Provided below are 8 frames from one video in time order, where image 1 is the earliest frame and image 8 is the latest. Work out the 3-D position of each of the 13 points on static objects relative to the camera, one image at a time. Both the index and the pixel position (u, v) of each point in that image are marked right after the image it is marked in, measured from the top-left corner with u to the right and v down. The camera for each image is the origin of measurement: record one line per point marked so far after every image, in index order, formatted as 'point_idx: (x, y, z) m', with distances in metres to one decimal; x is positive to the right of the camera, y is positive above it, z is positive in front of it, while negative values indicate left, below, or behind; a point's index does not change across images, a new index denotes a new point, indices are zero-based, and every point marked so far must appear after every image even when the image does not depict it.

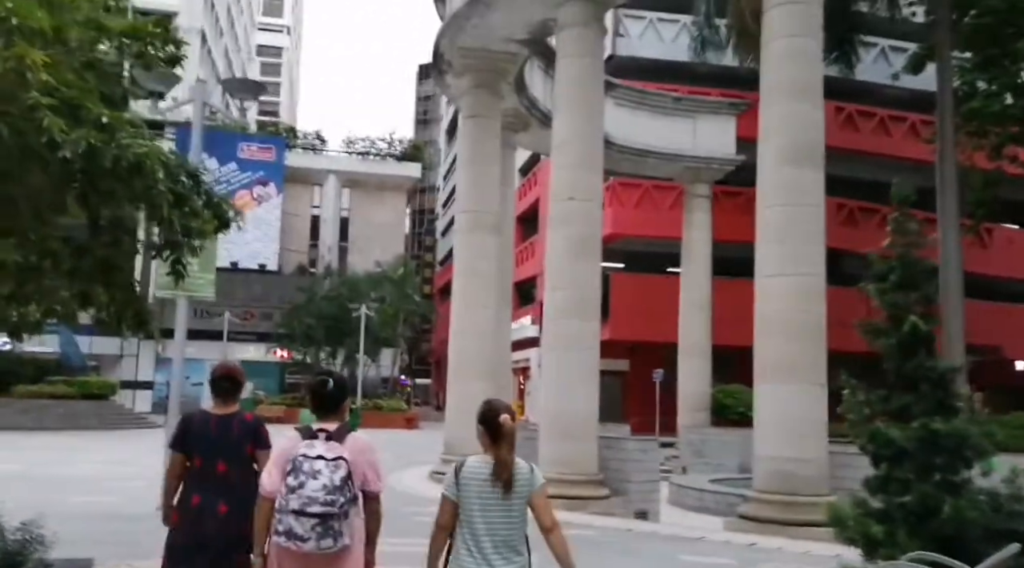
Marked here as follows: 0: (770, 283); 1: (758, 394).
0: (+3.3, 0.0, +12.3) m
1: (+3.1, -1.4, +12.2) m
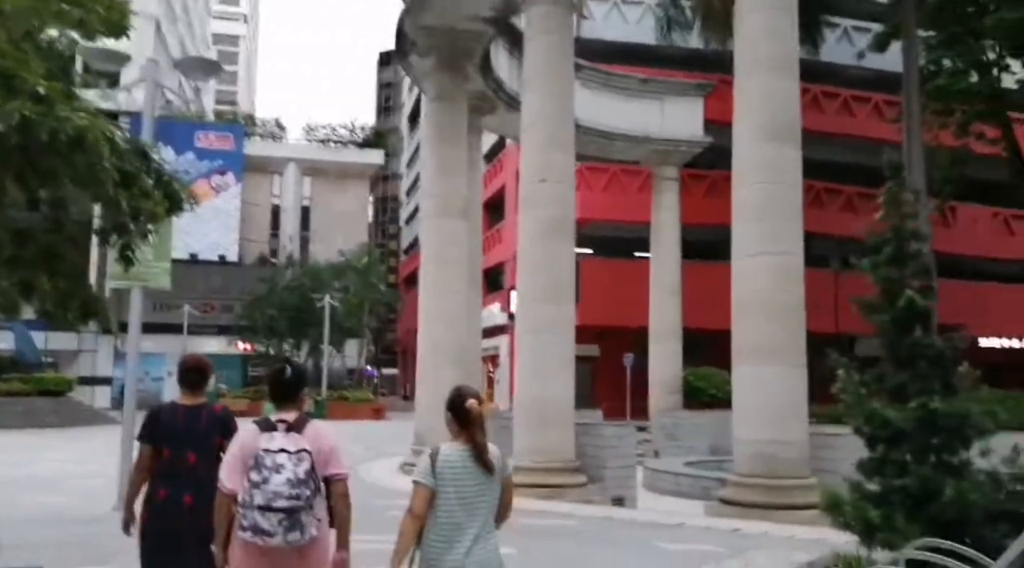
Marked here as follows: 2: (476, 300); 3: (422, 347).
0: (+2.9, +0.3, +12.0) m
1: (+2.8, -1.1, +12.0) m
2: (-0.7, -0.3, +19.7) m
3: (-1.6, -1.1, +17.5) m
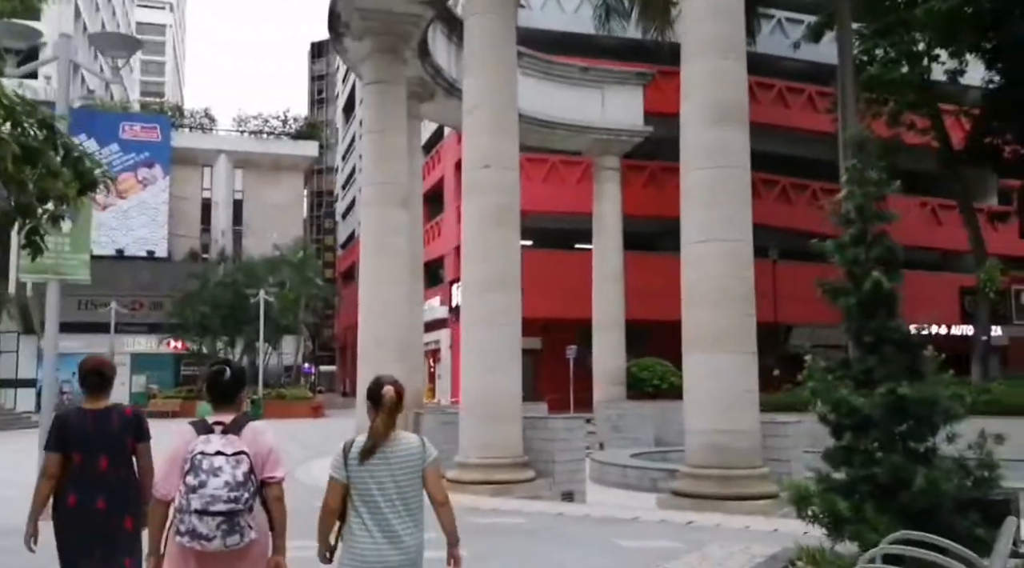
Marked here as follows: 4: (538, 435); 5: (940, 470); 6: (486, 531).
0: (+2.2, +0.4, +11.7) m
1: (+2.1, -1.0, +11.7) m
2: (-1.9, -0.2, +19.2) m
3: (-2.6, -1.0, +16.9) m
4: (+0.5, -2.2, +14.0) m
5: (+2.8, -1.2, +6.3) m
6: (-0.3, -2.5, +9.7) m
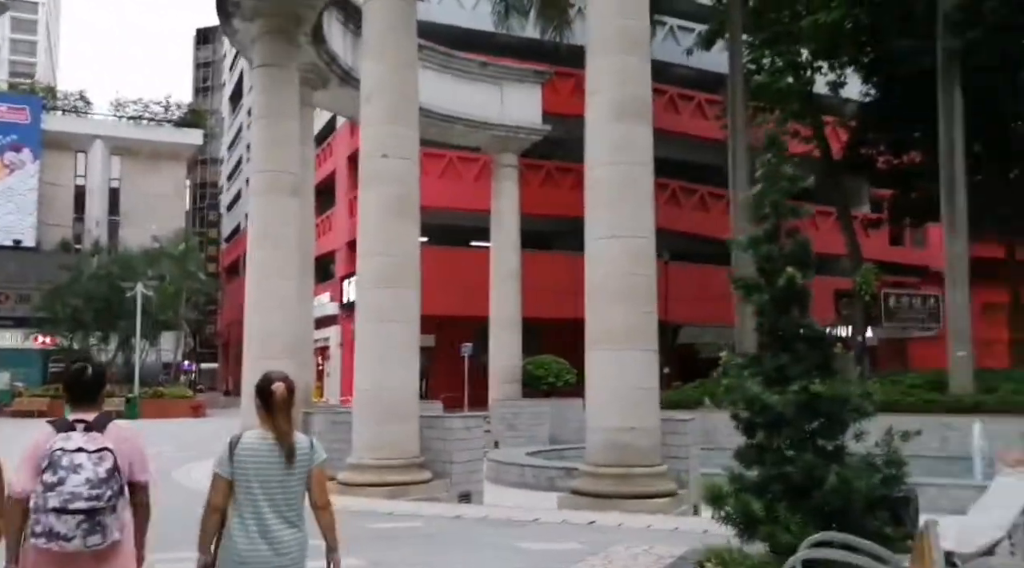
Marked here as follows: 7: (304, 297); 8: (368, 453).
0: (+1.1, +0.5, +11.6) m
1: (+0.9, -0.9, +11.6) m
2: (-3.9, -0.1, +18.6) m
3: (-4.4, -0.9, +16.2) m
4: (-1.0, -2.1, +13.6) m
5: (+2.2, -1.2, +6.3) m
6: (-1.2, -2.4, +9.3) m
7: (-3.9, -0.2, +18.5) m
8: (-1.9, -2.2, +12.8) m
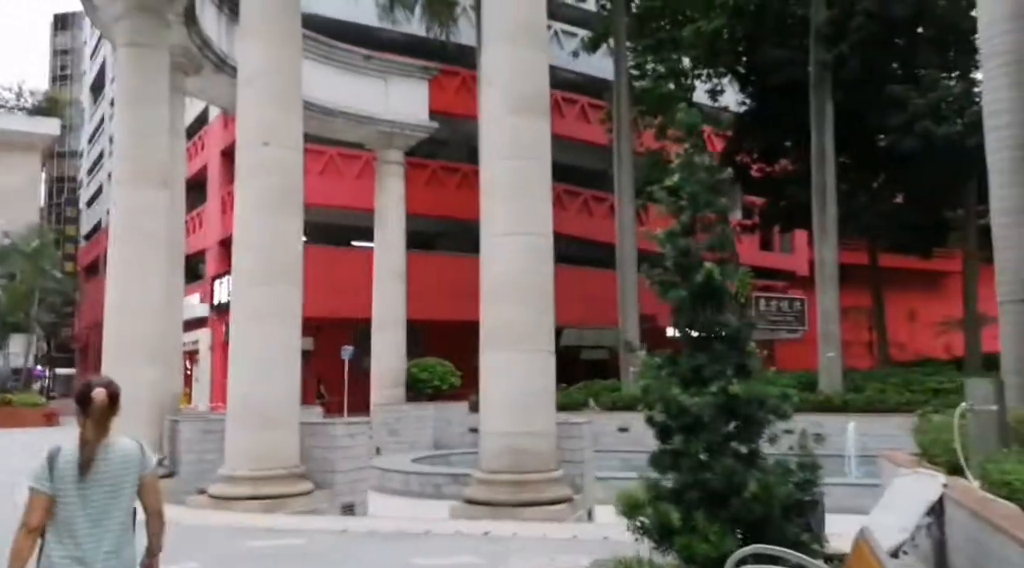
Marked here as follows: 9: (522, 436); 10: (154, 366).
0: (-0.2, +0.5, +11.1) m
1: (-0.3, -0.9, +11.1) m
2: (-6.0, 0.0, +17.4) m
3: (-6.2, -0.8, +15.0) m
4: (-2.5, -2.1, +12.9) m
5: (+1.6, -1.2, +6.0) m
6: (-2.2, -2.4, +8.6) m
7: (-6.0, -0.2, +17.3) m
8: (-3.3, -2.2, +11.9) m
9: (+0.1, -1.7, +10.8) m
10: (-5.6, -1.3, +15.1) m
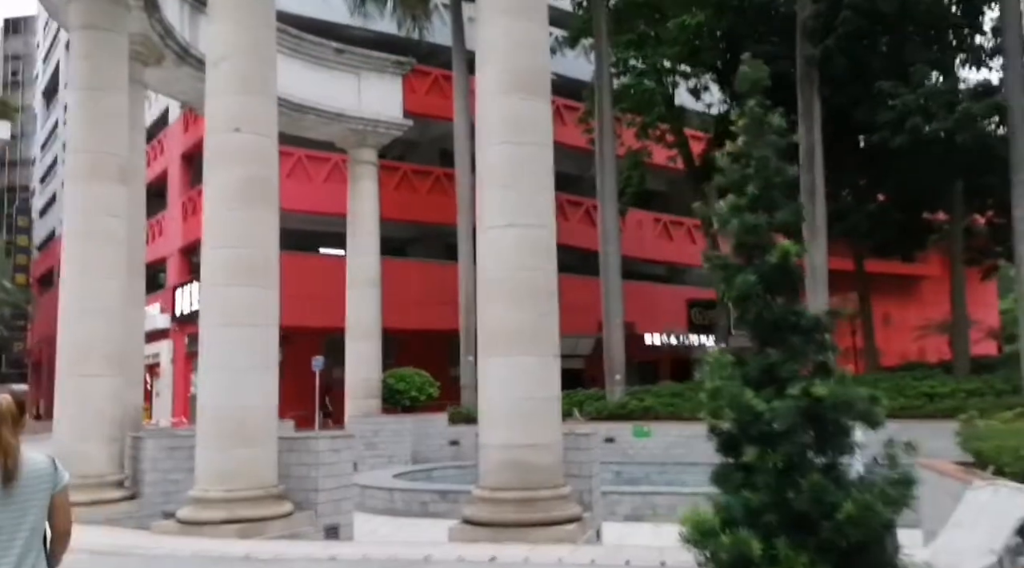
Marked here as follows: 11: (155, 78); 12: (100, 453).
0: (-0.2, +0.5, +10.1) m
1: (-0.3, -0.9, +10.0) m
2: (-6.2, -0.1, +16.2) m
3: (-6.3, -0.9, +13.7) m
4: (-2.5, -2.1, +11.7) m
5: (+1.8, -1.1, +5.1) m
6: (-2.1, -2.3, +7.5) m
7: (-6.2, -0.3, +16.1) m
8: (-3.3, -2.2, +10.7) m
9: (+0.1, -1.7, +9.8) m
10: (-5.7, -1.3, +13.9) m
11: (-7.0, +4.0, +19.0) m
12: (-5.8, -2.4, +13.7) m
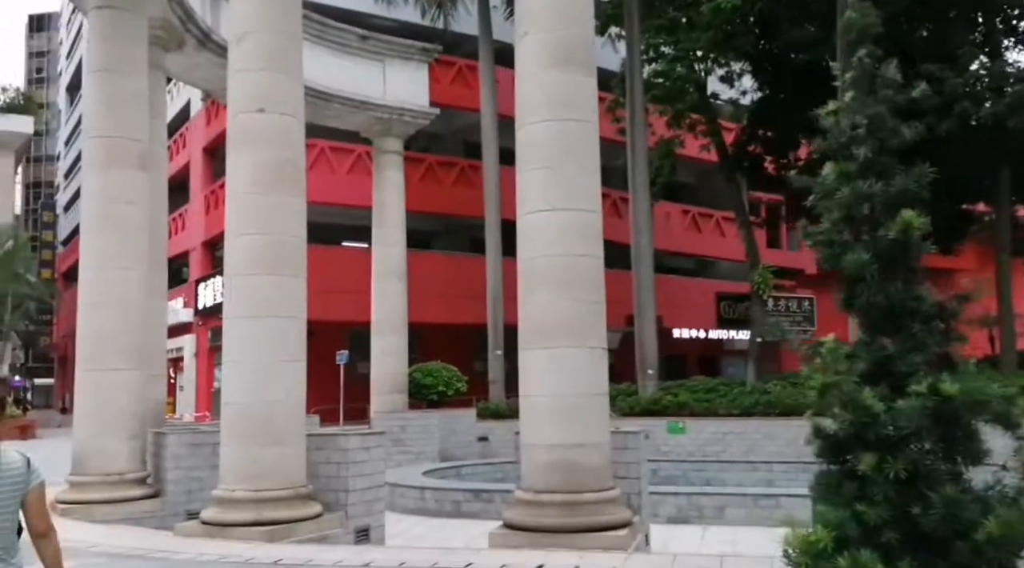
0: (+0.2, +0.6, +9.4) m
1: (+0.1, -0.8, +9.4) m
2: (-5.7, 0.0, +15.6) m
3: (-5.8, -0.8, +13.2) m
4: (-2.1, -2.0, +11.1) m
5: (+2.1, -1.0, +4.4) m
6: (-1.7, -2.2, +6.8) m
7: (-5.7, -0.2, +15.6) m
8: (-2.8, -2.1, +10.1) m
9: (+0.5, -1.6, +9.1) m
10: (-5.2, -1.2, +13.3) m
11: (-6.4, +4.2, +18.4) m
12: (-5.3, -2.2, +13.2) m
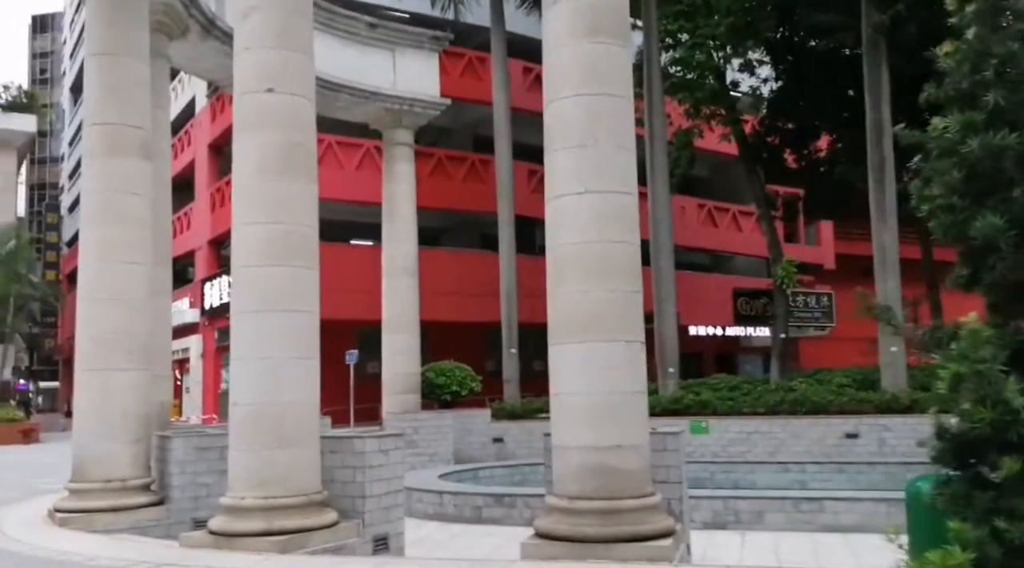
0: (+0.5, +0.7, +8.7) m
1: (+0.4, -0.7, +8.7) m
2: (-5.3, +0.1, +15.0) m
3: (-5.5, -0.7, +12.5) m
4: (-1.8, -1.9, +10.4) m
5: (+2.4, -0.9, +3.6) m
6: (-1.4, -2.1, +6.1) m
7: (-5.4, -0.1, +14.9) m
8: (-2.6, -2.0, +9.4) m
9: (+0.8, -1.5, +8.4) m
10: (-4.9, -1.1, +12.6) m
11: (-6.1, +4.2, +17.8) m
12: (-5.0, -2.2, +12.5) m
